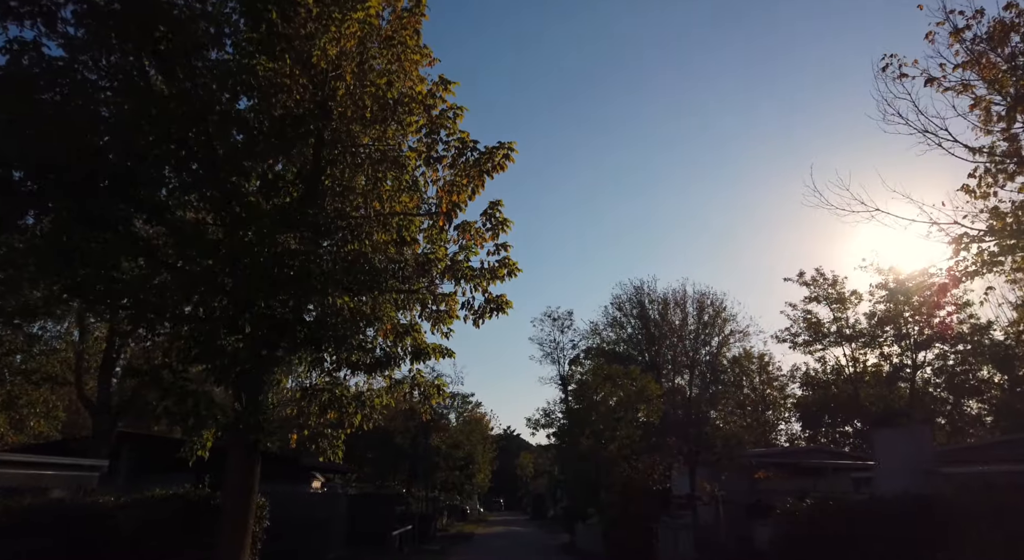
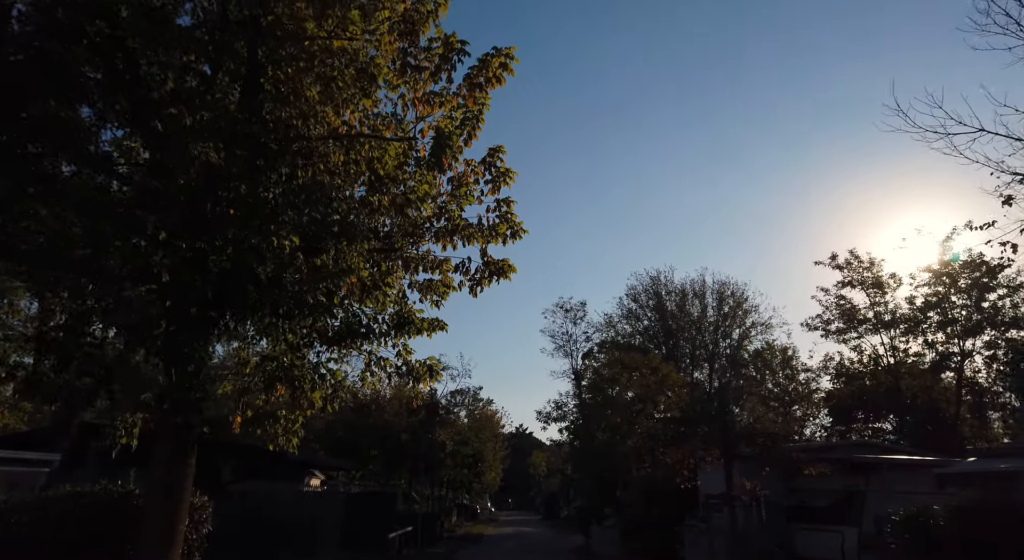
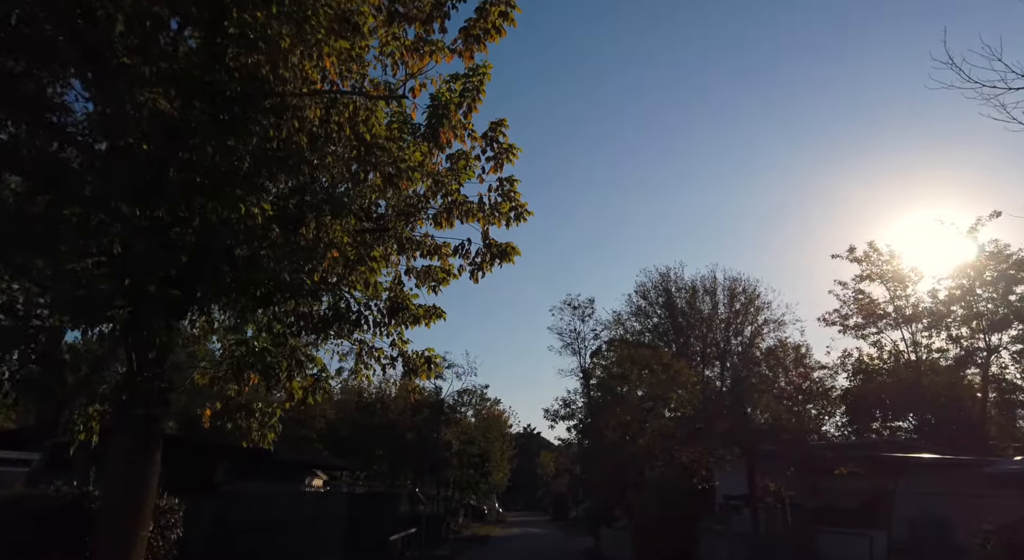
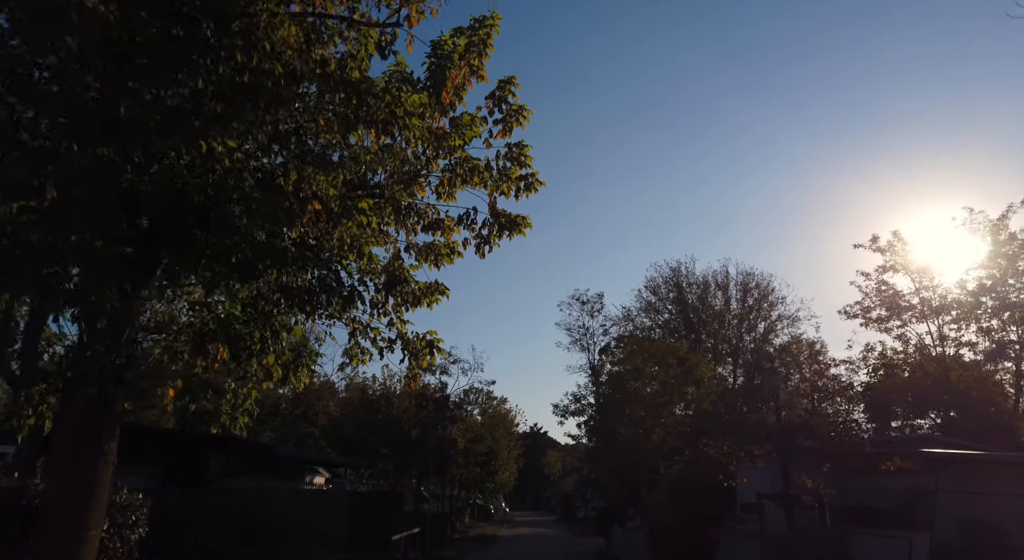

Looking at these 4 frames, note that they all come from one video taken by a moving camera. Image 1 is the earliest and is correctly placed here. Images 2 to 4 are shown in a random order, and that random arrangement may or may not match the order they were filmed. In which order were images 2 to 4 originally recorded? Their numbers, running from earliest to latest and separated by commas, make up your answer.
2, 3, 4
